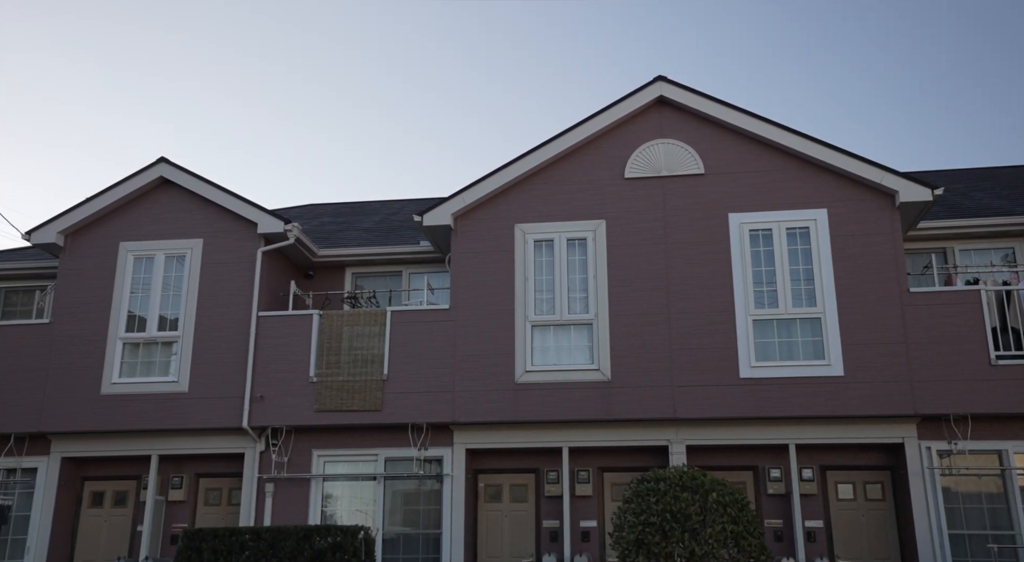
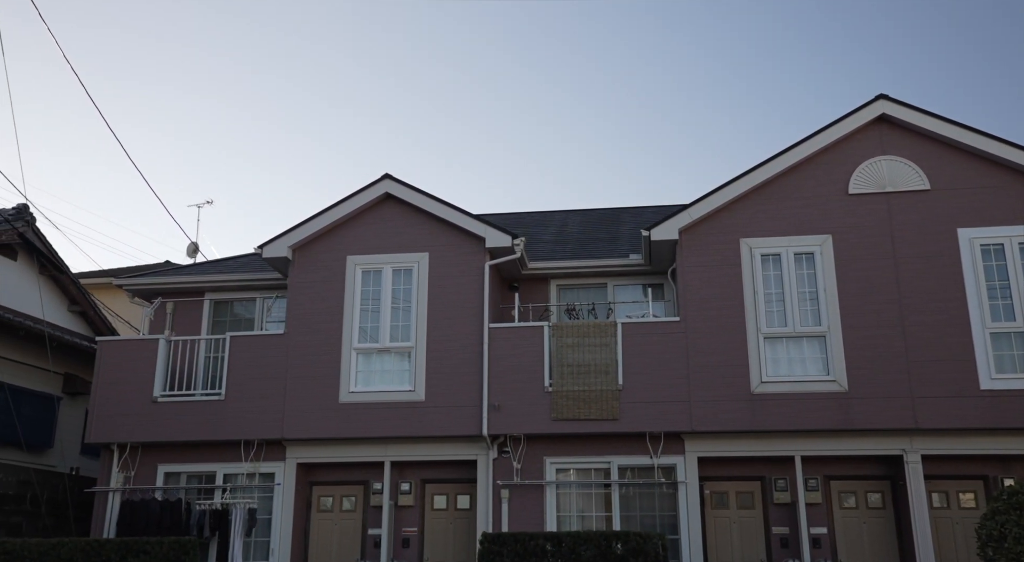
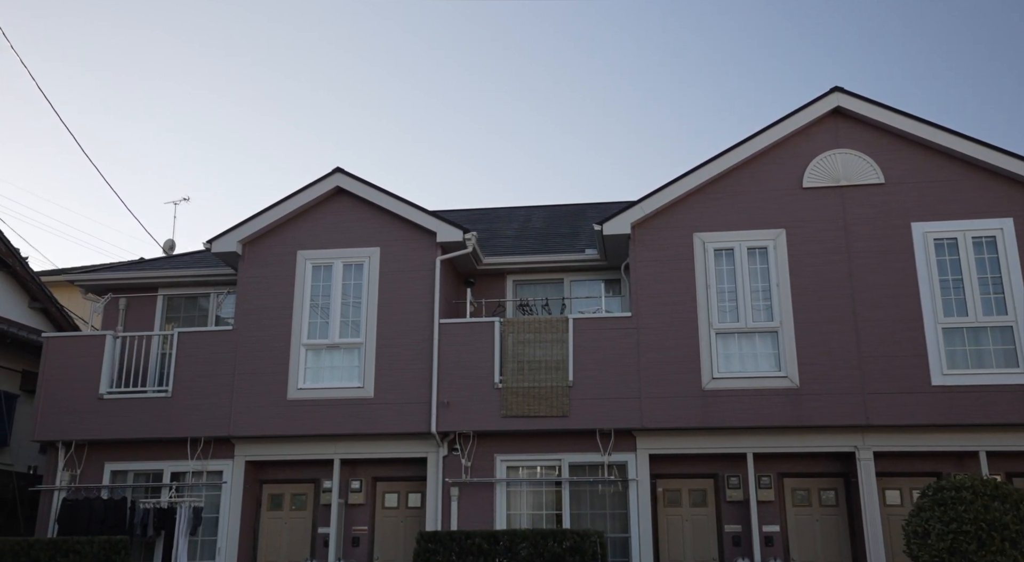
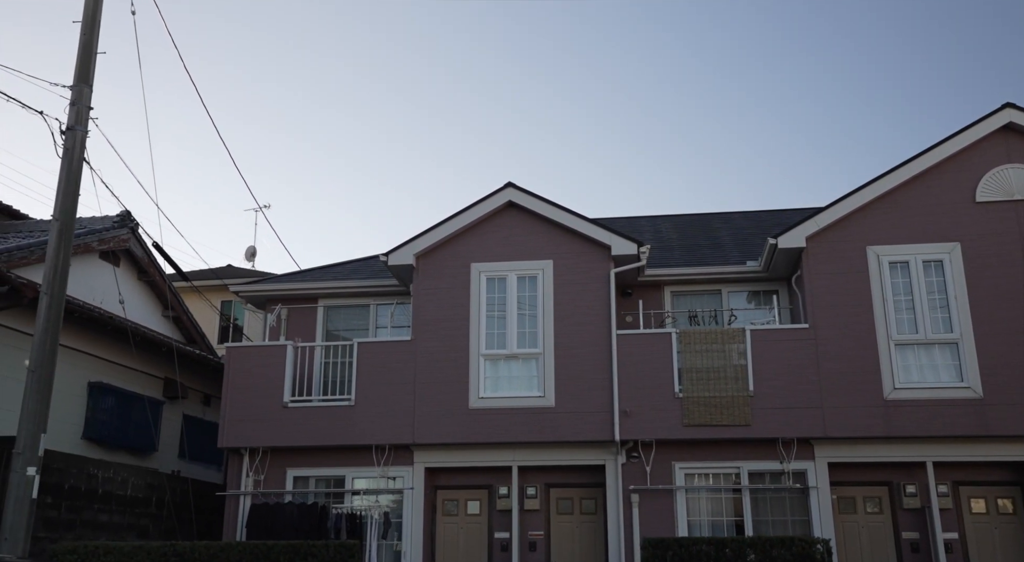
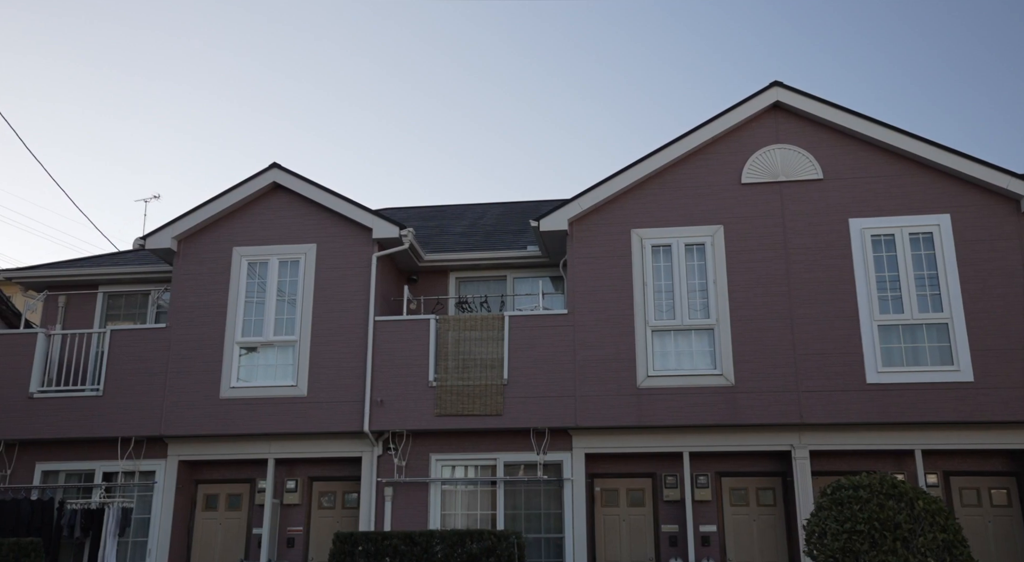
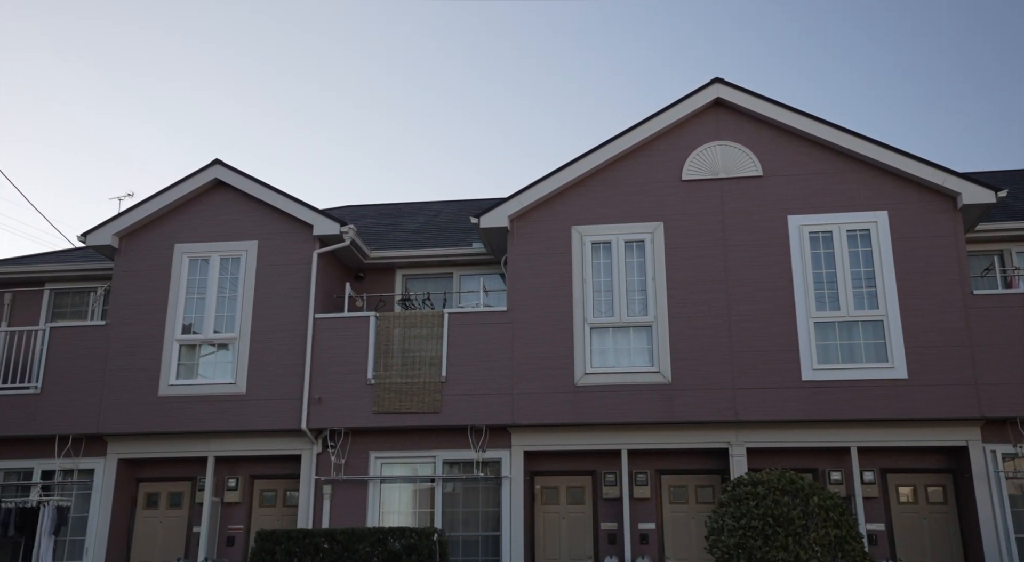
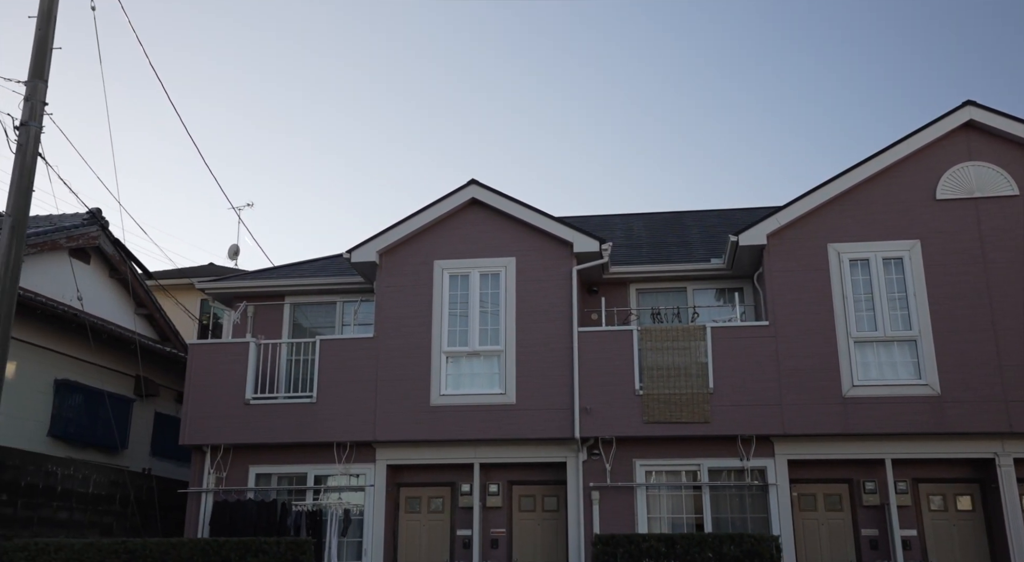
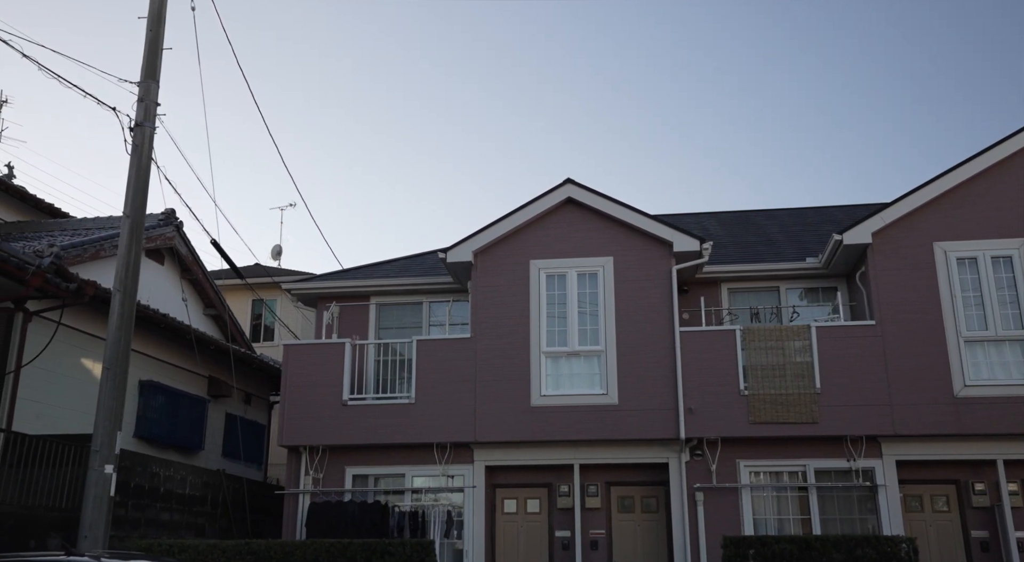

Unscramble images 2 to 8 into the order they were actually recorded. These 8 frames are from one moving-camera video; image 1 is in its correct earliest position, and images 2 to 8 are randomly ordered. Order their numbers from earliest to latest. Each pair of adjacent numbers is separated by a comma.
6, 5, 3, 2, 7, 4, 8
